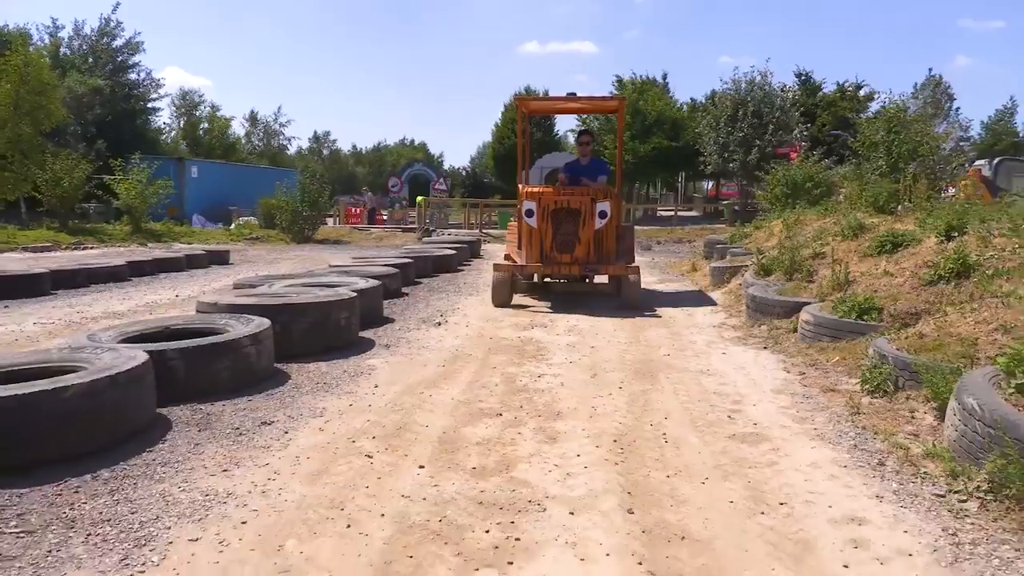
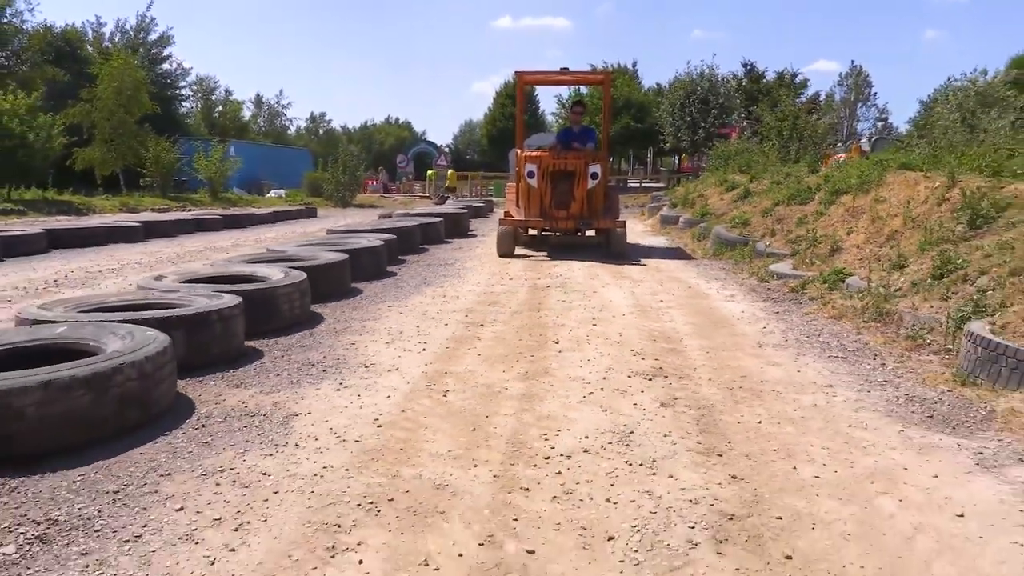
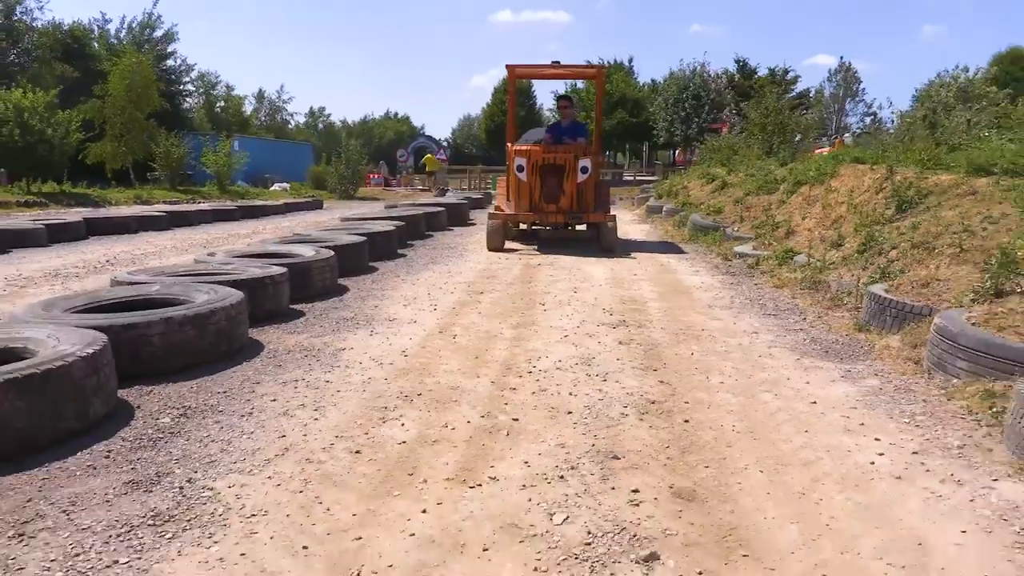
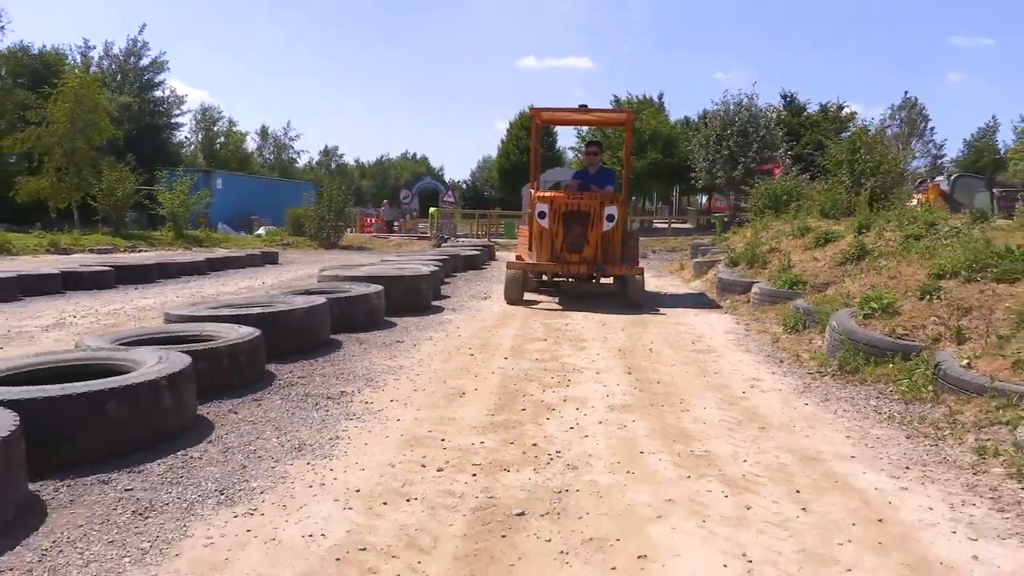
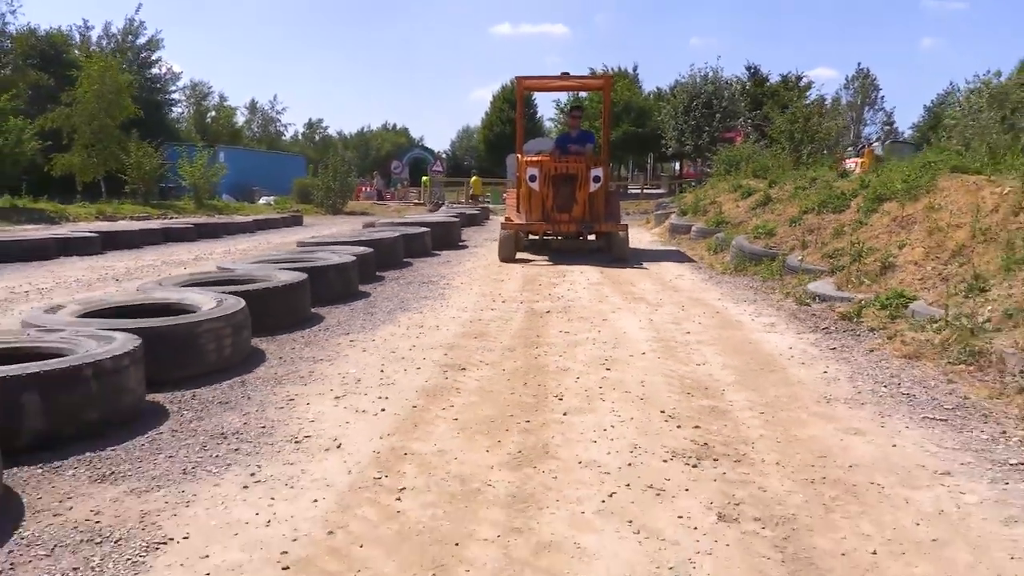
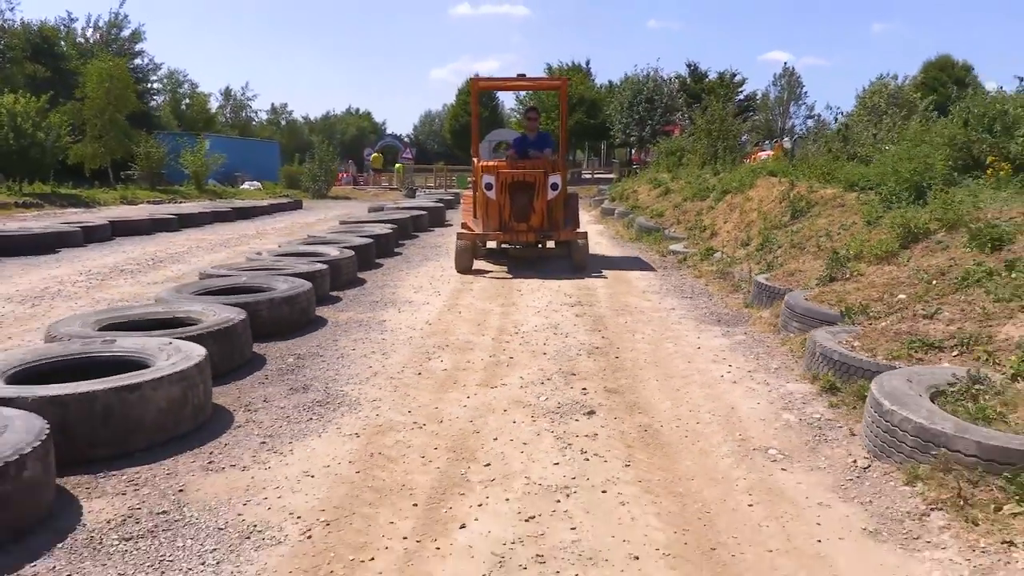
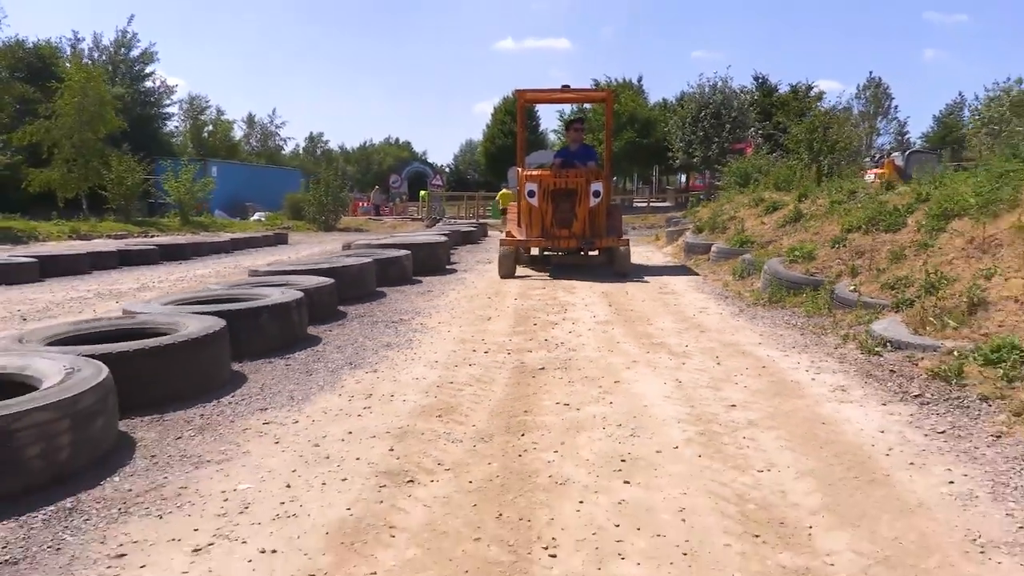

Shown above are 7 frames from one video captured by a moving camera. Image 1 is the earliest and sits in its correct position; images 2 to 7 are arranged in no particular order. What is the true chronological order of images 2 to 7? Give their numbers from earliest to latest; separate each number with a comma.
4, 7, 5, 2, 3, 6
